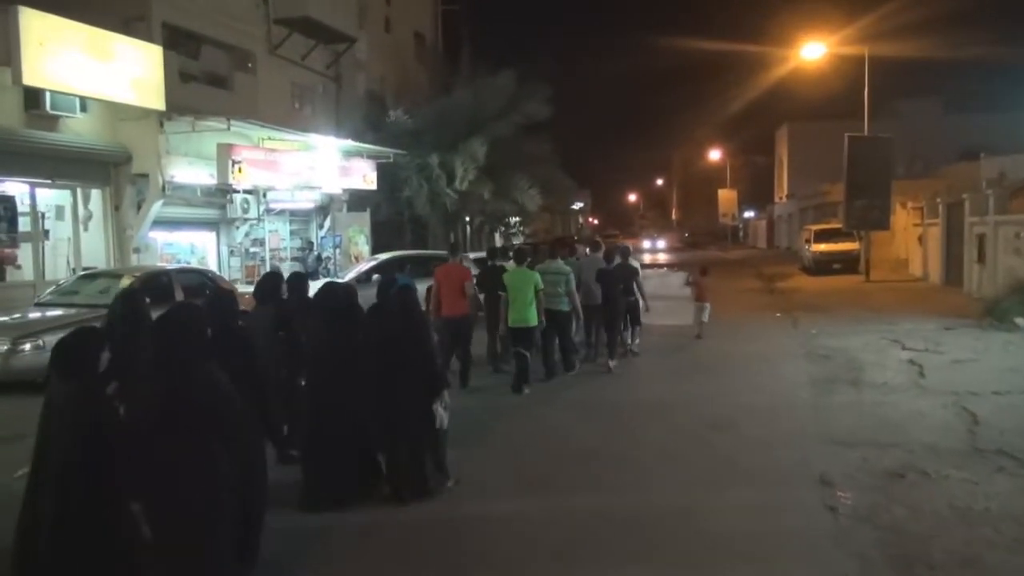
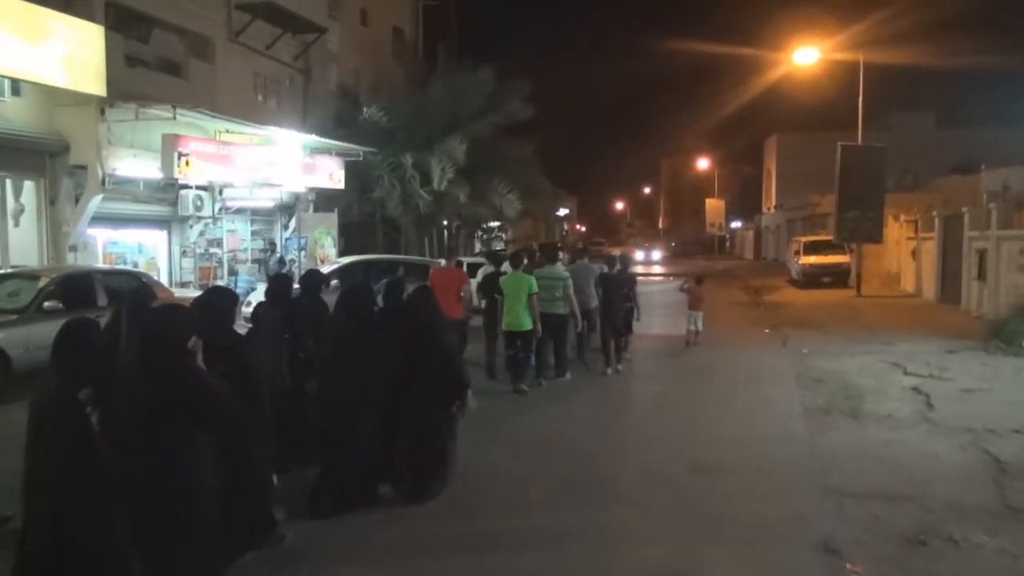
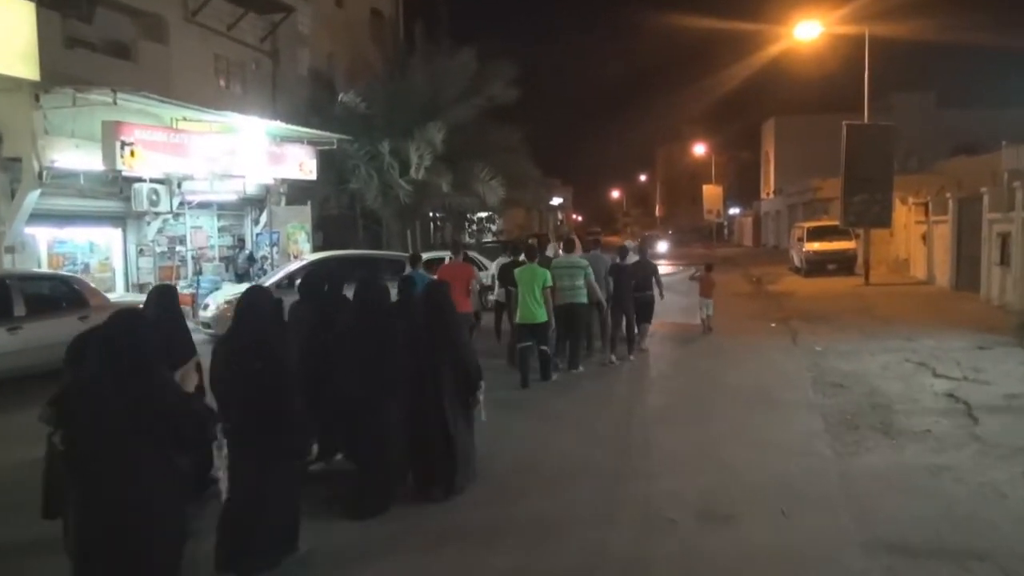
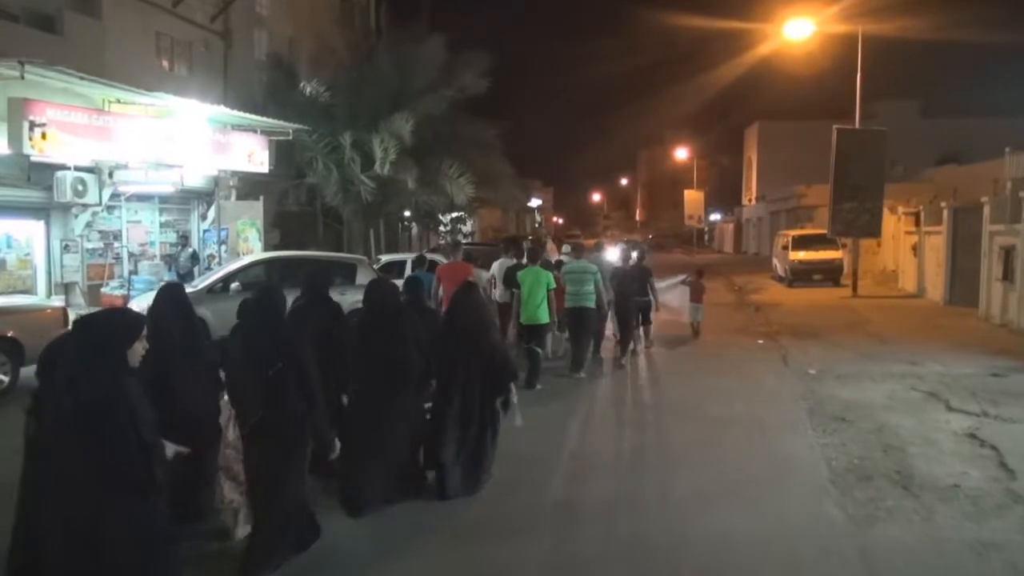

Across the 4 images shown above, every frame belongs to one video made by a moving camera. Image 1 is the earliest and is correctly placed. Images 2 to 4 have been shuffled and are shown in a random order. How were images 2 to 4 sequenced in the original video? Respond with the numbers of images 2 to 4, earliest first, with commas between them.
2, 3, 4
